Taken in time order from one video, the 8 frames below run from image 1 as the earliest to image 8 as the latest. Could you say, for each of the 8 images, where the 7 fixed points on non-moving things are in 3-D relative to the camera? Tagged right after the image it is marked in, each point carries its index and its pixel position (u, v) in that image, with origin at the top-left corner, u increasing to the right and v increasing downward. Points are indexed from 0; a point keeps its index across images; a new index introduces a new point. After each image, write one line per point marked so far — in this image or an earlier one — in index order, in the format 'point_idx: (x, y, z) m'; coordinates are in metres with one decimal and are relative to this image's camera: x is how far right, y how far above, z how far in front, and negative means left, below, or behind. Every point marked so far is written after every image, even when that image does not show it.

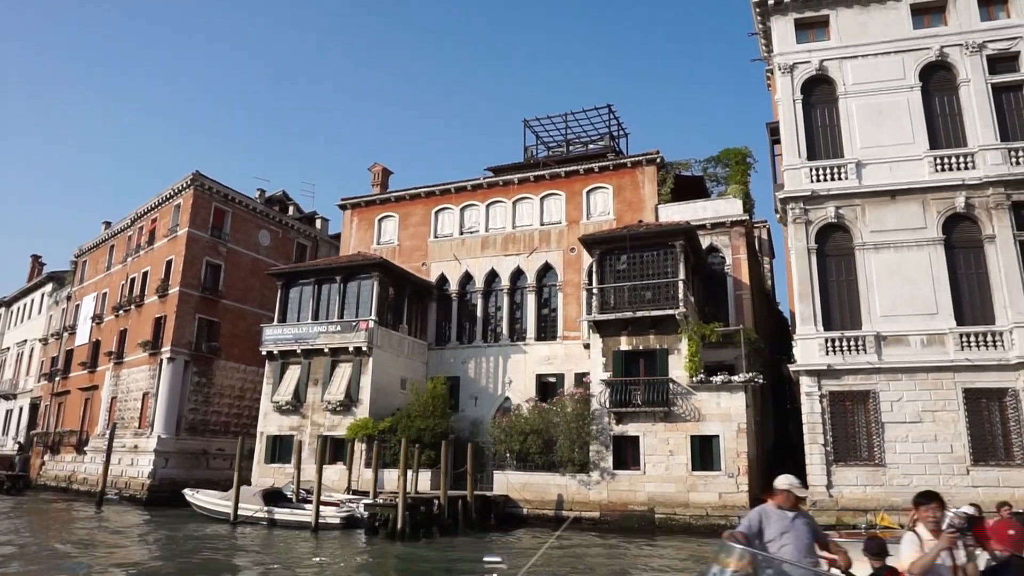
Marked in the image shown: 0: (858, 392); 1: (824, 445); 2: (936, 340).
0: (+9.6, -2.9, +19.7) m
1: (+8.6, -4.3, +19.5) m
2: (+11.6, -1.4, +19.4) m
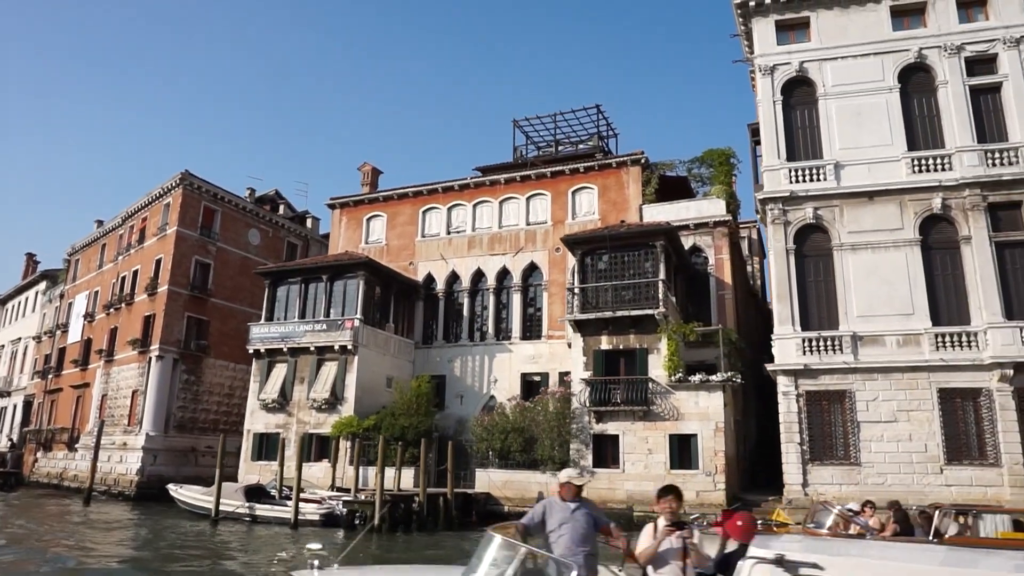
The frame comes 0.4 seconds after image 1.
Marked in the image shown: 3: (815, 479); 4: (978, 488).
0: (+9.0, -2.9, +19.8) m
1: (+8.0, -4.3, +19.7) m
2: (+11.0, -1.5, +19.6) m
3: (+8.3, -5.2, +19.4) m
4: (+12.1, -5.2, +18.4) m
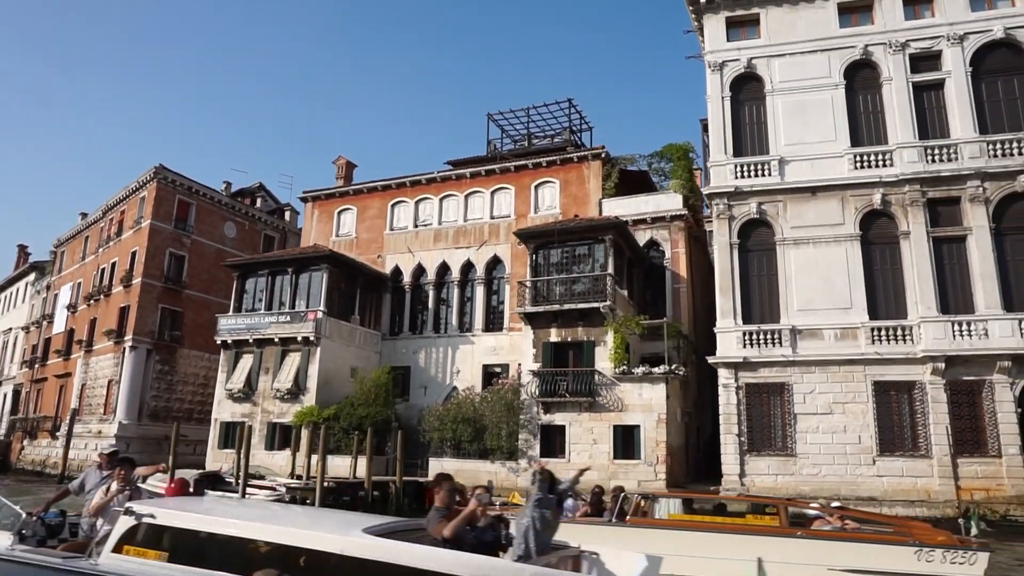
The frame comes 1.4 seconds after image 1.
0: (+7.4, -2.7, +20.2) m
1: (+6.4, -4.2, +20.1) m
2: (+9.4, -1.3, +19.9) m
3: (+6.7, -5.1, +19.8) m
4: (+10.5, -5.0, +18.7) m
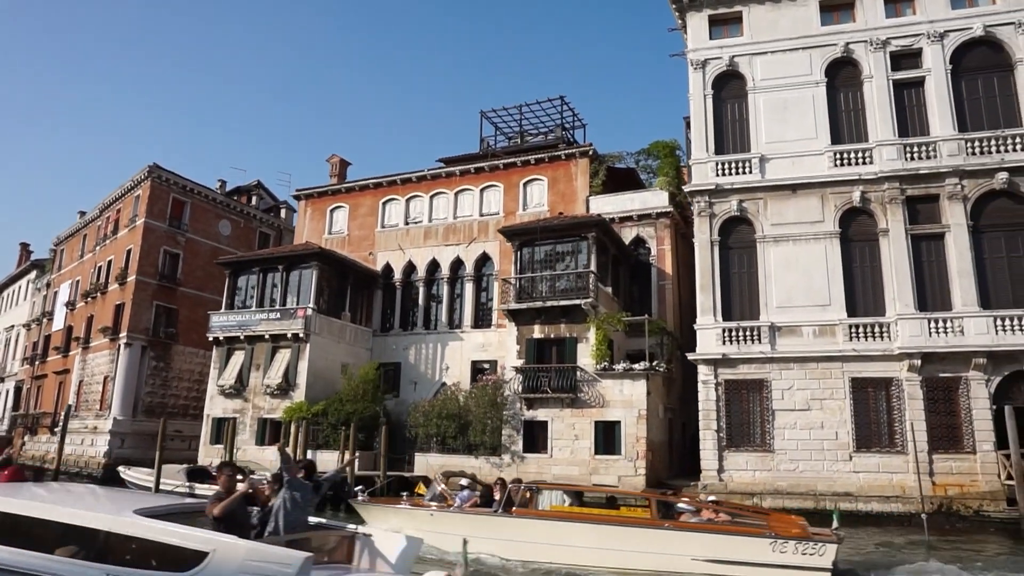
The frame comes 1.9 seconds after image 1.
0: (+6.9, -2.7, +20.4) m
1: (+5.8, -4.1, +20.3) m
2: (+8.9, -1.2, +20.0) m
3: (+6.2, -5.0, +20.0) m
4: (+10.0, -5.0, +18.9) m
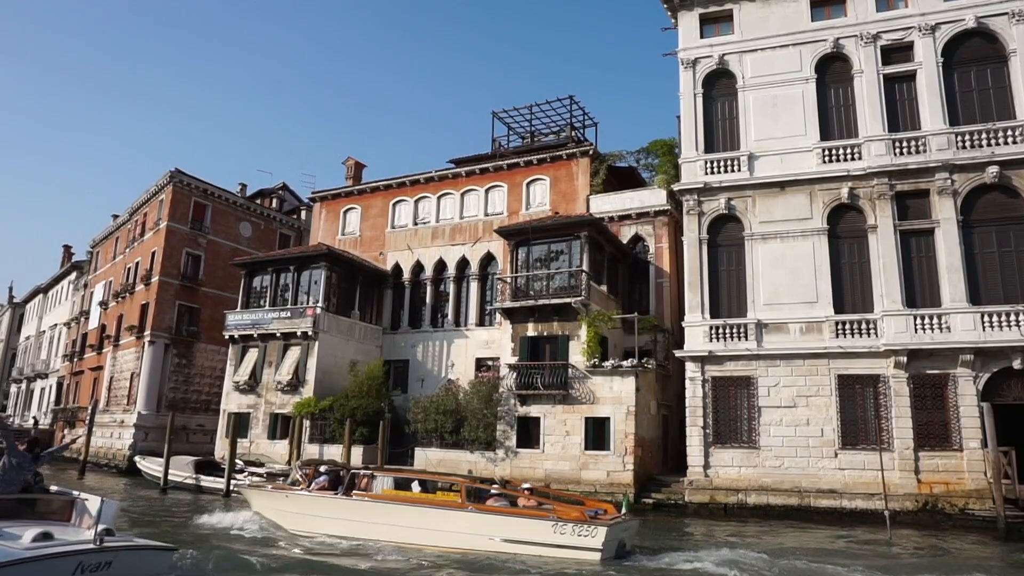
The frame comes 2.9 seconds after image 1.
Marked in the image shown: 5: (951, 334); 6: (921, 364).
0: (+6.6, -2.6, +20.5) m
1: (+5.5, -4.0, +20.5) m
2: (+8.5, -1.1, +20.1) m
3: (+5.8, -4.9, +20.2) m
4: (+9.5, -4.9, +18.9) m
5: (+11.6, -1.2, +18.7) m
6: (+11.0, -2.0, +19.0) m
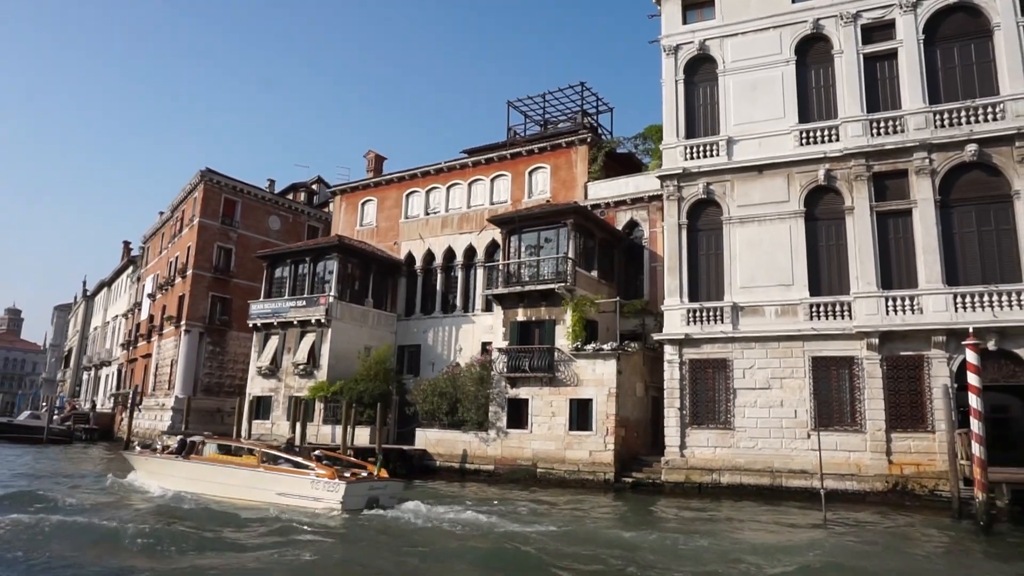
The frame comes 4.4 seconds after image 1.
0: (+6.0, -2.1, +20.9) m
1: (+5.0, -3.6, +20.9) m
2: (+7.9, -0.6, +20.2) m
3: (+5.3, -4.5, +20.7) m
4: (+8.9, -4.4, +19.0) m
5: (+10.8, -0.7, +18.6) m
6: (+10.2, -1.5, +19.0) m
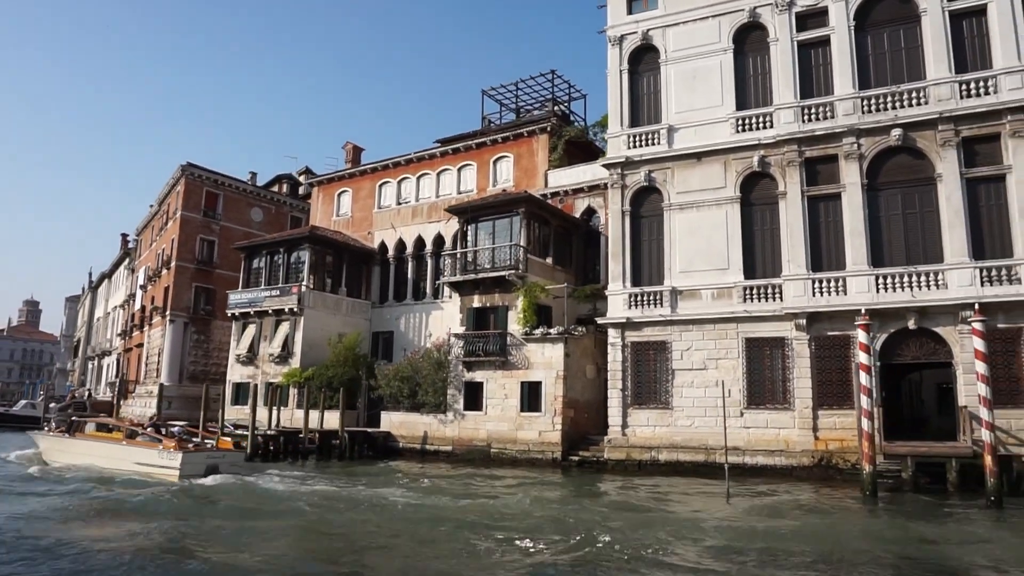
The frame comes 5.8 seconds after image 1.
0: (+4.4, -1.7, +21.6) m
1: (+3.4, -3.1, +21.7) m
2: (+6.2, -0.2, +20.9) m
3: (+3.7, -4.0, +21.5) m
4: (+7.3, -3.9, +19.8) m
5: (+9.1, -0.2, +19.2) m
6: (+8.6, -1.0, +19.6) m
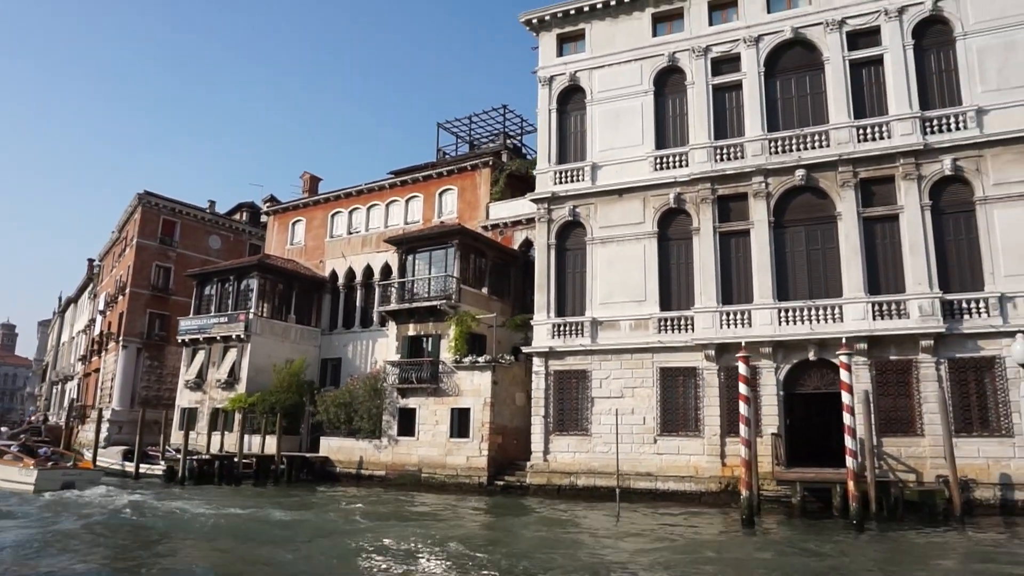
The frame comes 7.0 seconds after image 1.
0: (+2.1, -2.6, +22.3) m
1: (+1.1, -4.1, +22.4) m
2: (+4.0, -1.1, +21.7) m
3: (+1.4, -5.0, +22.1) m
4: (+5.0, -4.8, +20.5) m
5: (+6.9, -1.1, +20.1) m
6: (+6.3, -2.0, +20.4) m
